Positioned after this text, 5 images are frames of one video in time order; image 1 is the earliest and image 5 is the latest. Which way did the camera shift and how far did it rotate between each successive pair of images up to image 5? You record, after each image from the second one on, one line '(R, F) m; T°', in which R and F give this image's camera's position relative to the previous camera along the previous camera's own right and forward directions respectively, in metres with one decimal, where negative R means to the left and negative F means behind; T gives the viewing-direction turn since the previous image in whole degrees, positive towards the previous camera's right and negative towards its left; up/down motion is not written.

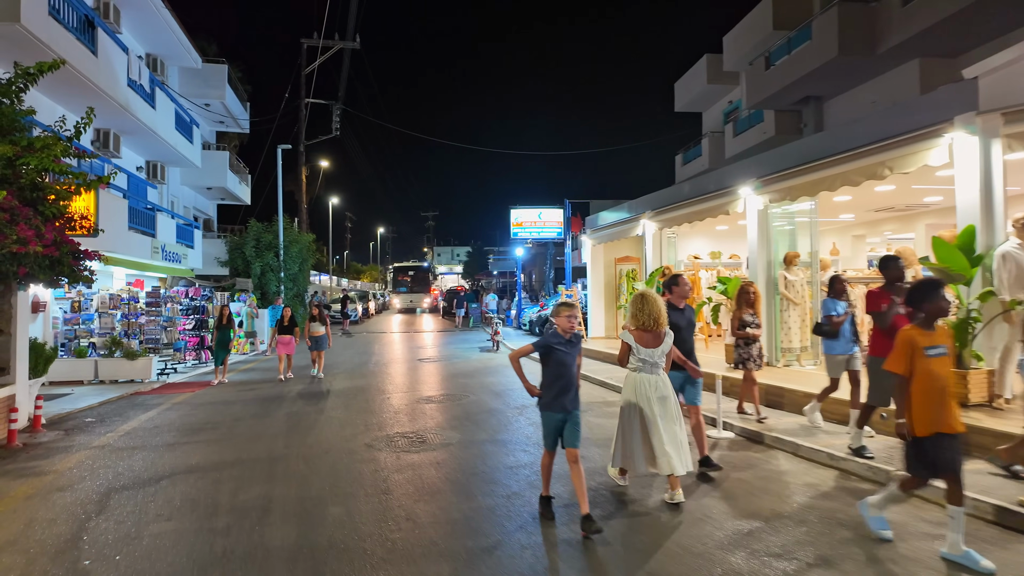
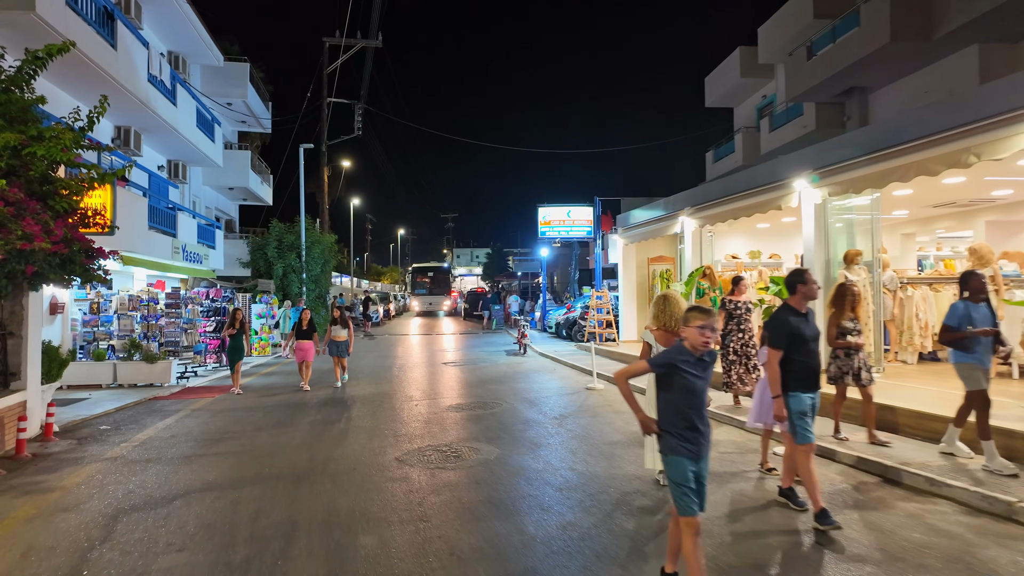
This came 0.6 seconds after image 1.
(-0.3, +0.7) m; -2°
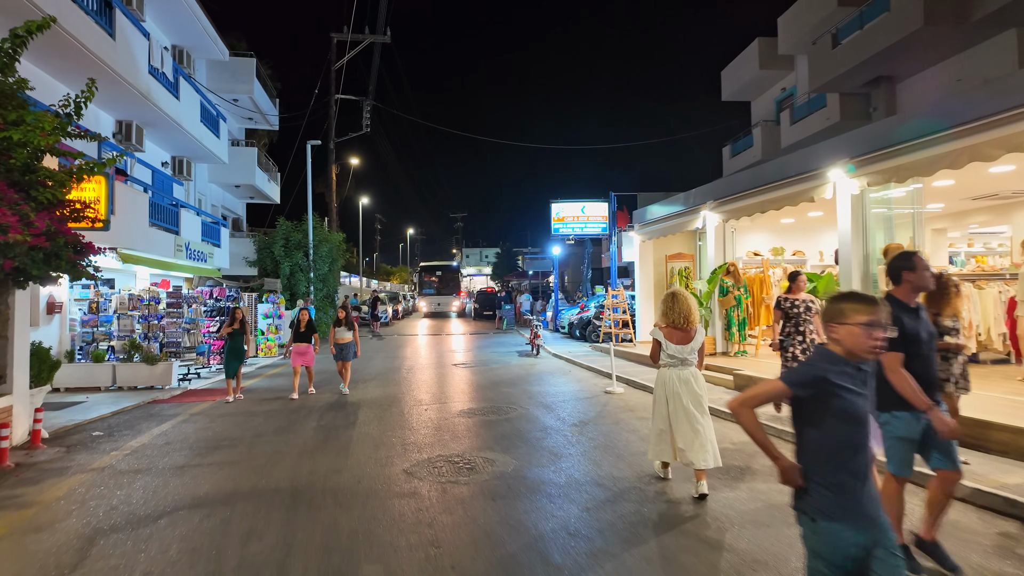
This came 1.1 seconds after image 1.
(-0.1, +0.6) m; -1°
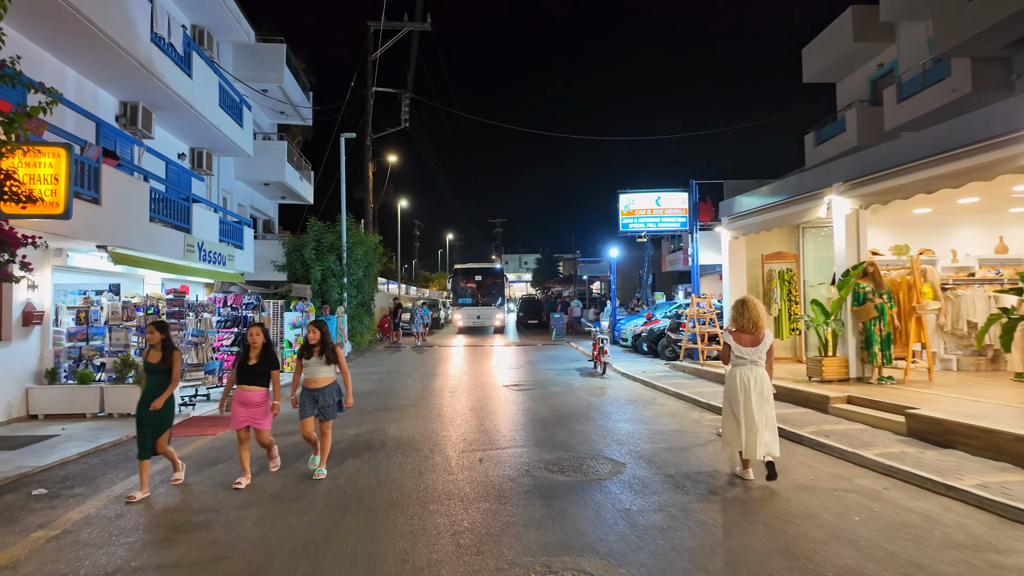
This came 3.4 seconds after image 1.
(-0.6, +2.5) m; -4°
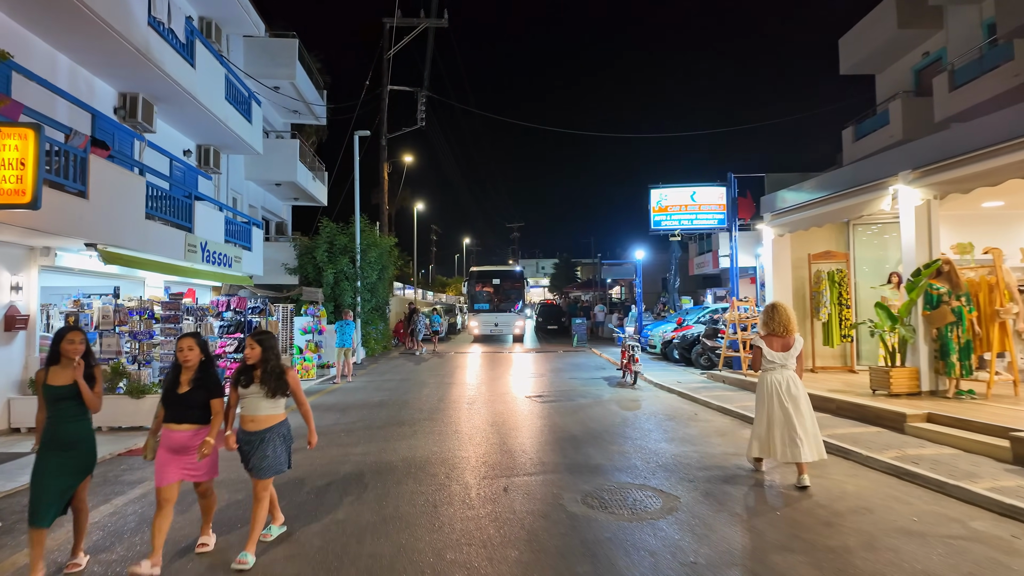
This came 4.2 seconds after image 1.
(-0.1, +1.0) m; -2°
